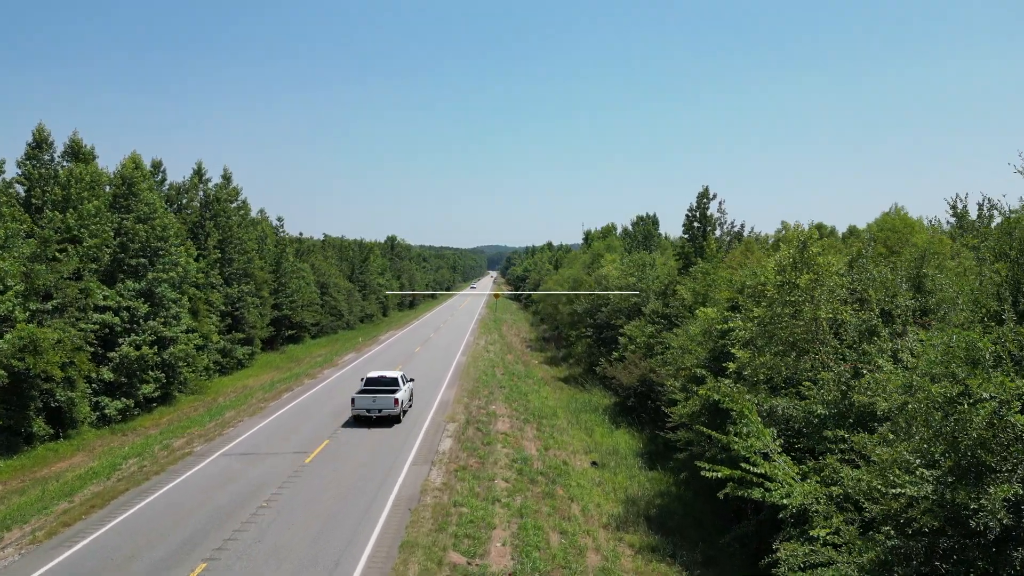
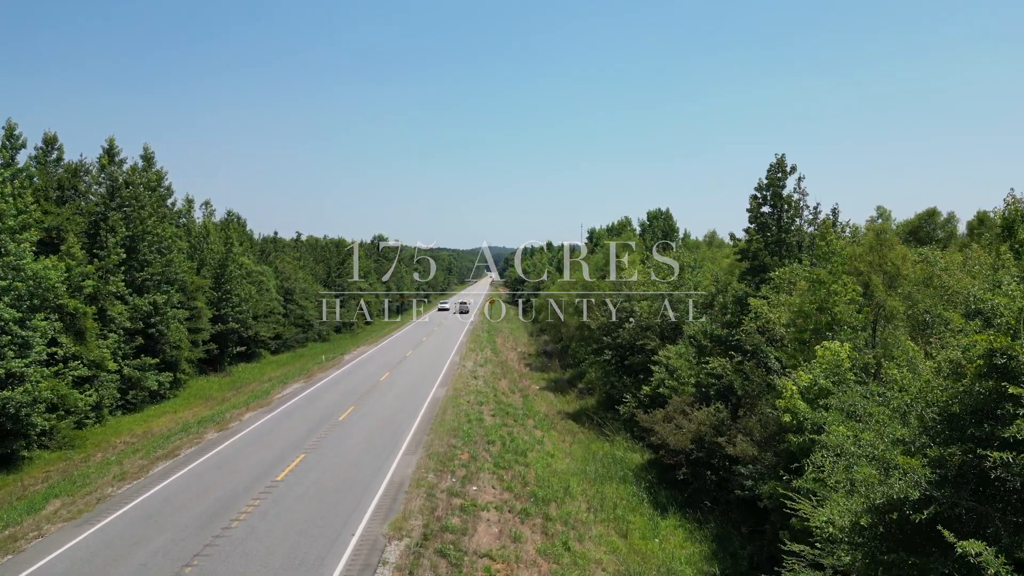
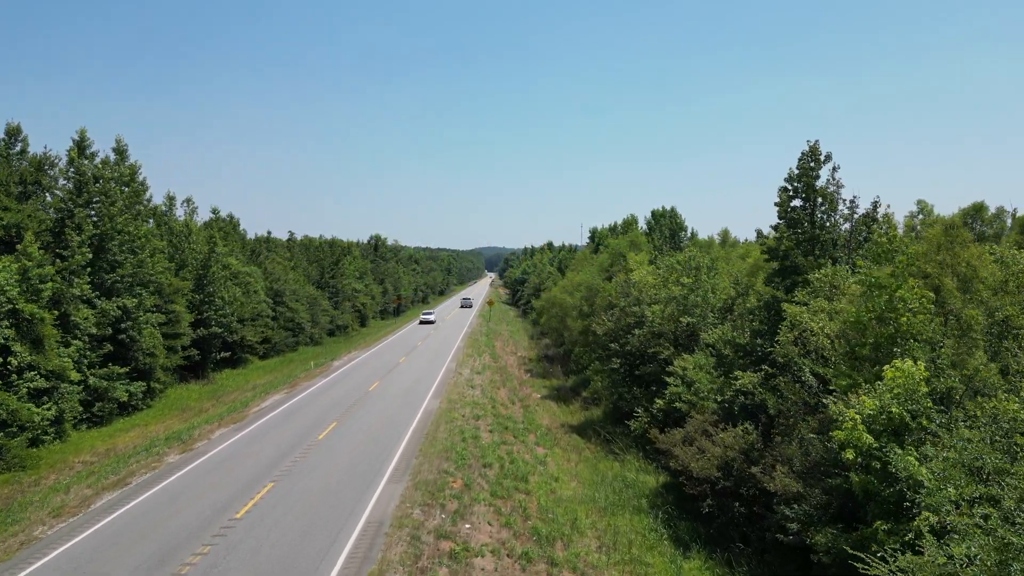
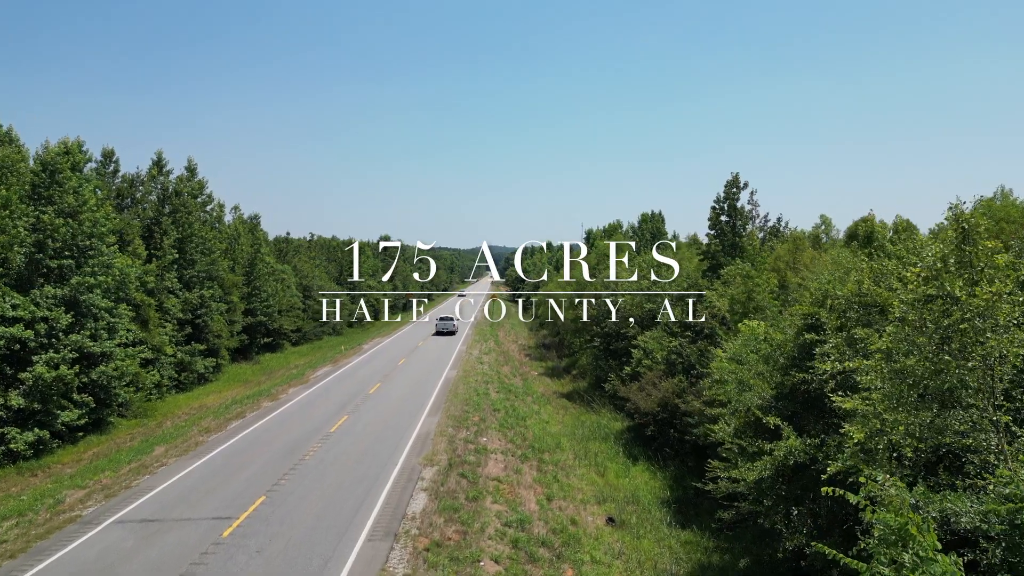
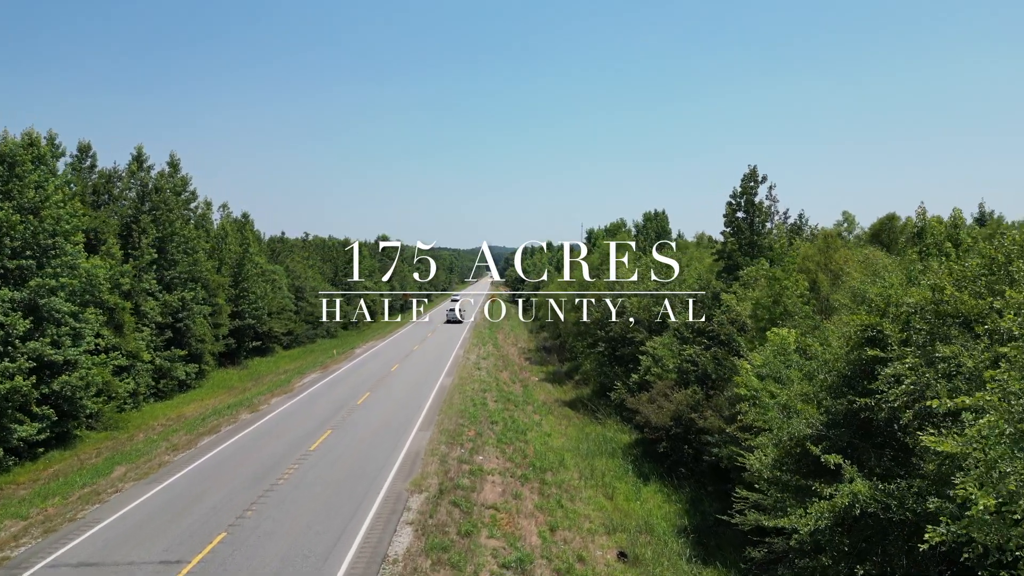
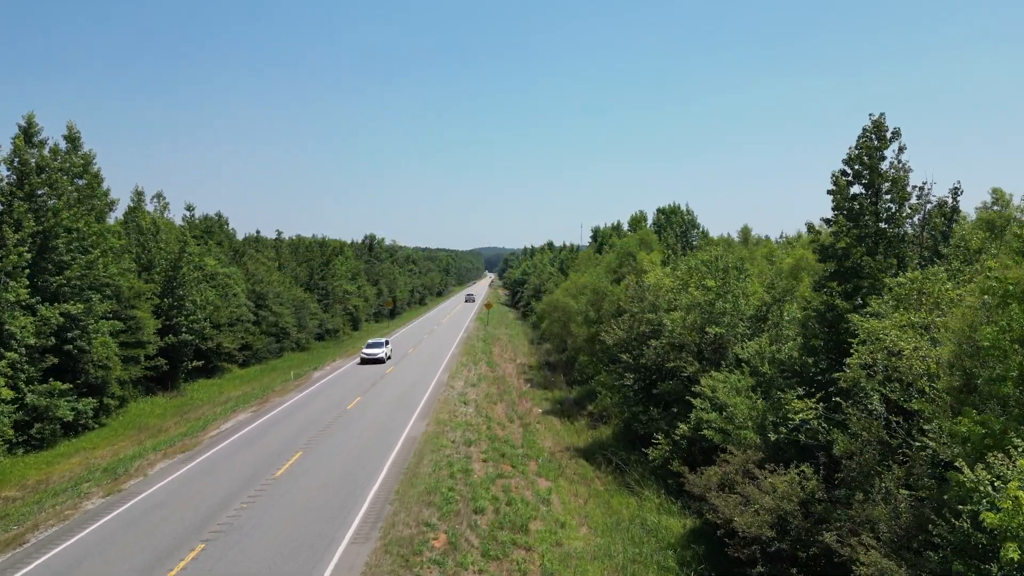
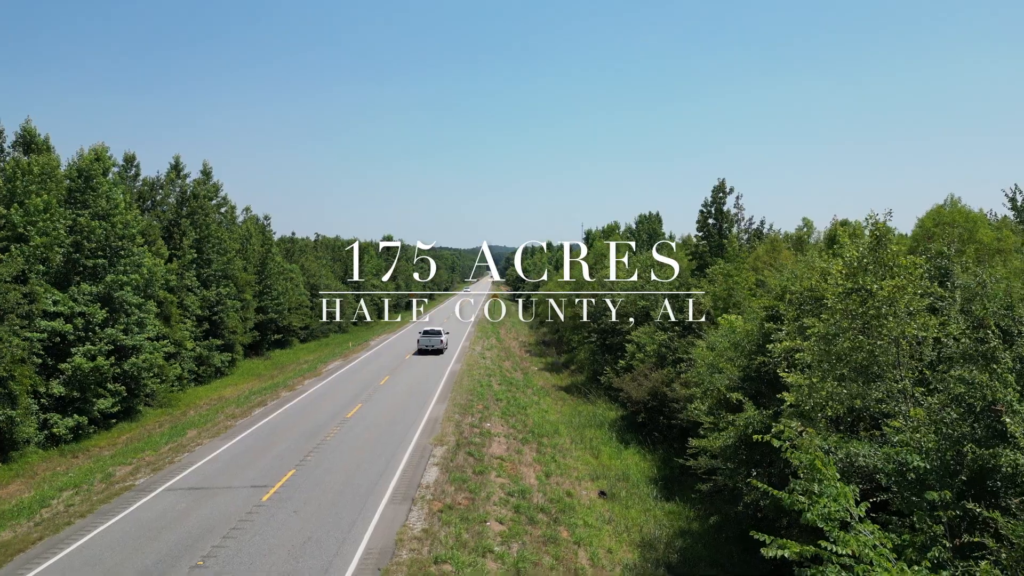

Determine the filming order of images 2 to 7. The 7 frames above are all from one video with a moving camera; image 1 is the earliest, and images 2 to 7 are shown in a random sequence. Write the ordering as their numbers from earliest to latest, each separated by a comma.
7, 4, 5, 2, 3, 6
